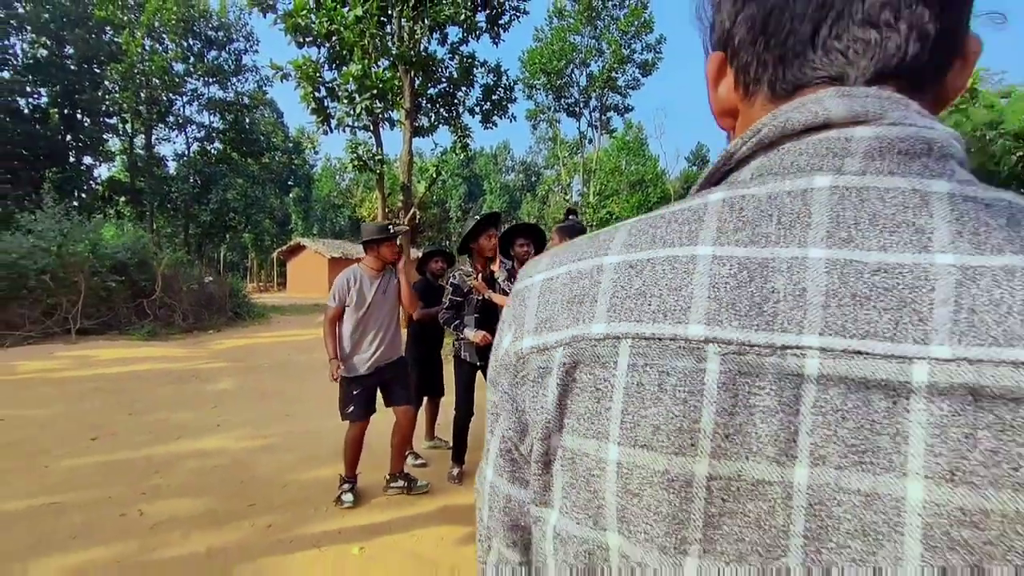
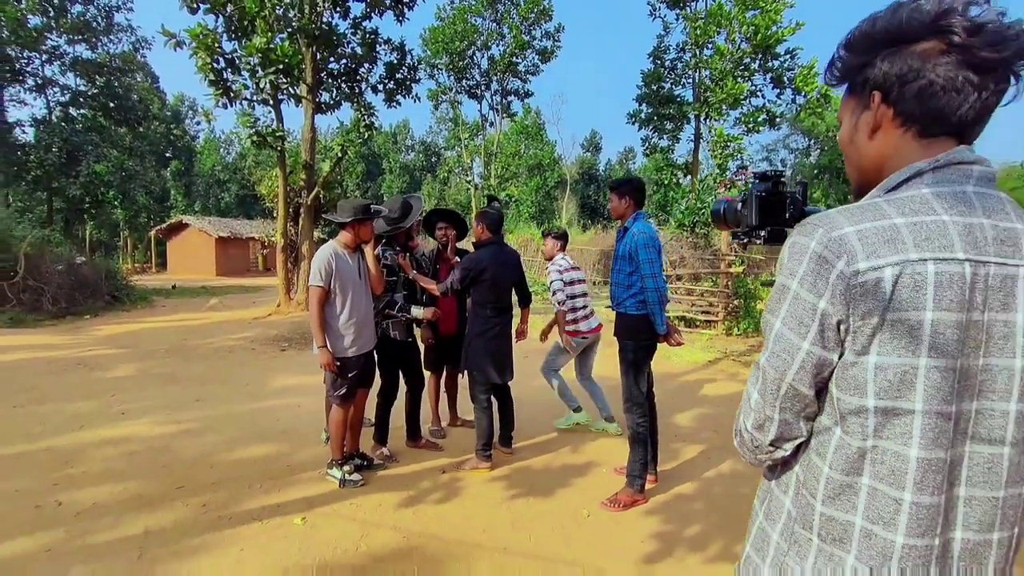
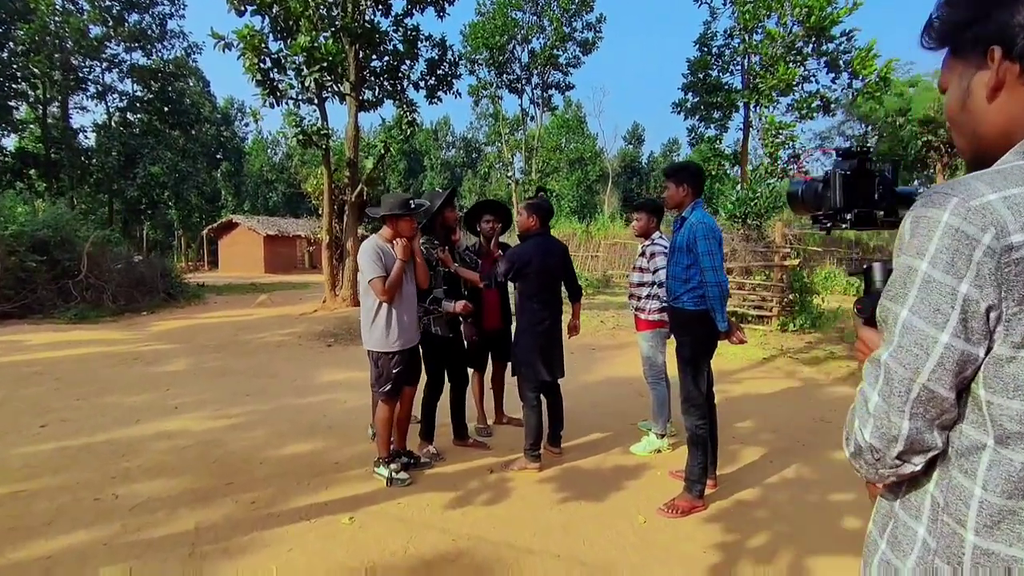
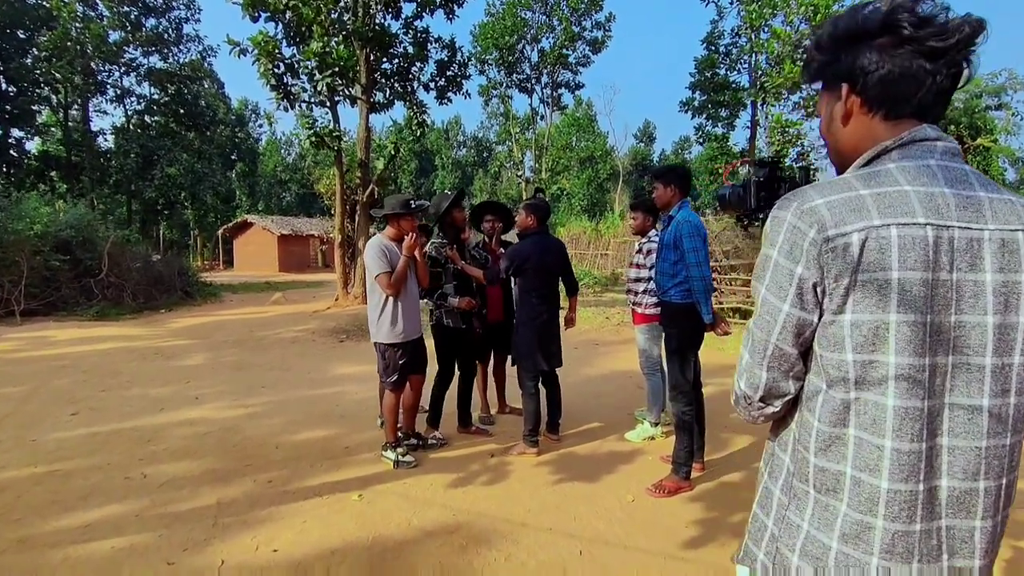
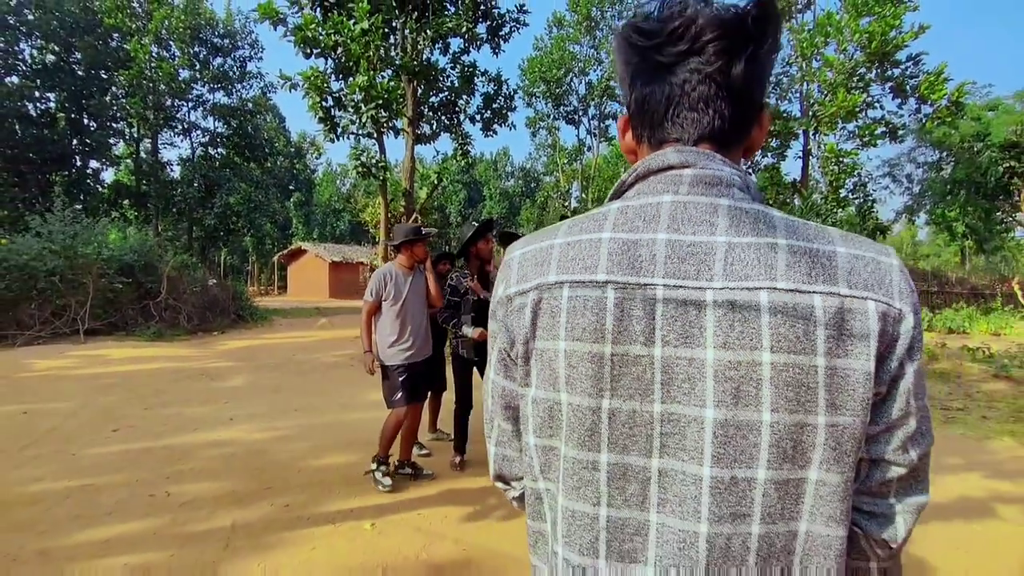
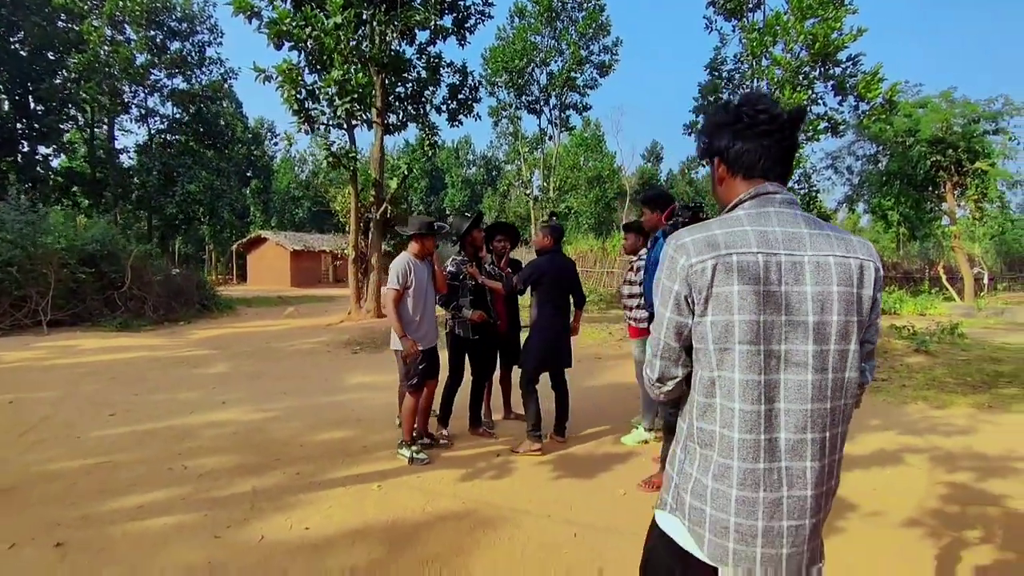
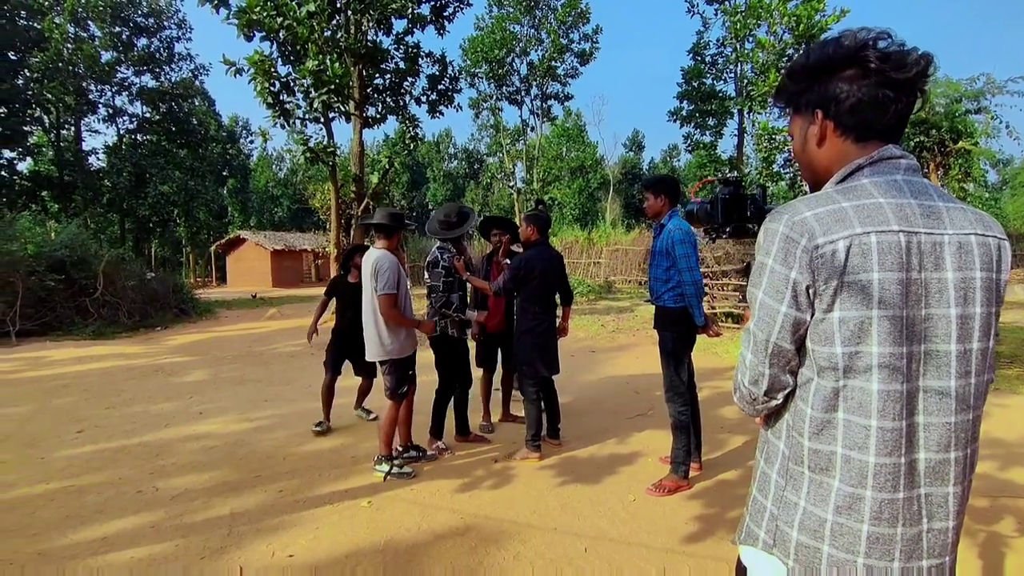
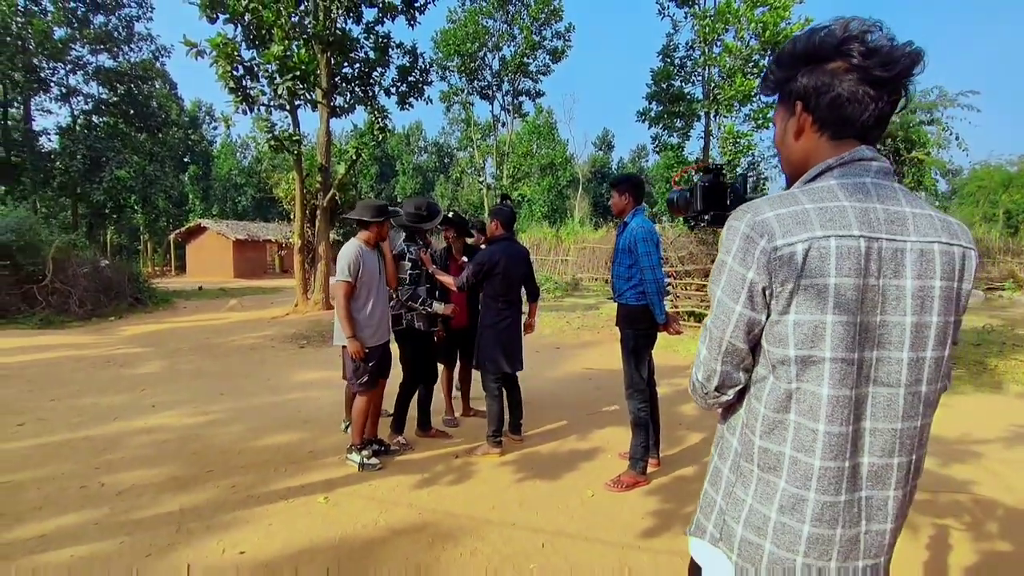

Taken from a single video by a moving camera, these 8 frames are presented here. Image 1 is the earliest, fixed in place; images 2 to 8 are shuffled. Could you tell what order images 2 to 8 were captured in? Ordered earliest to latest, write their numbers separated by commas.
5, 6, 4, 3, 2, 8, 7
